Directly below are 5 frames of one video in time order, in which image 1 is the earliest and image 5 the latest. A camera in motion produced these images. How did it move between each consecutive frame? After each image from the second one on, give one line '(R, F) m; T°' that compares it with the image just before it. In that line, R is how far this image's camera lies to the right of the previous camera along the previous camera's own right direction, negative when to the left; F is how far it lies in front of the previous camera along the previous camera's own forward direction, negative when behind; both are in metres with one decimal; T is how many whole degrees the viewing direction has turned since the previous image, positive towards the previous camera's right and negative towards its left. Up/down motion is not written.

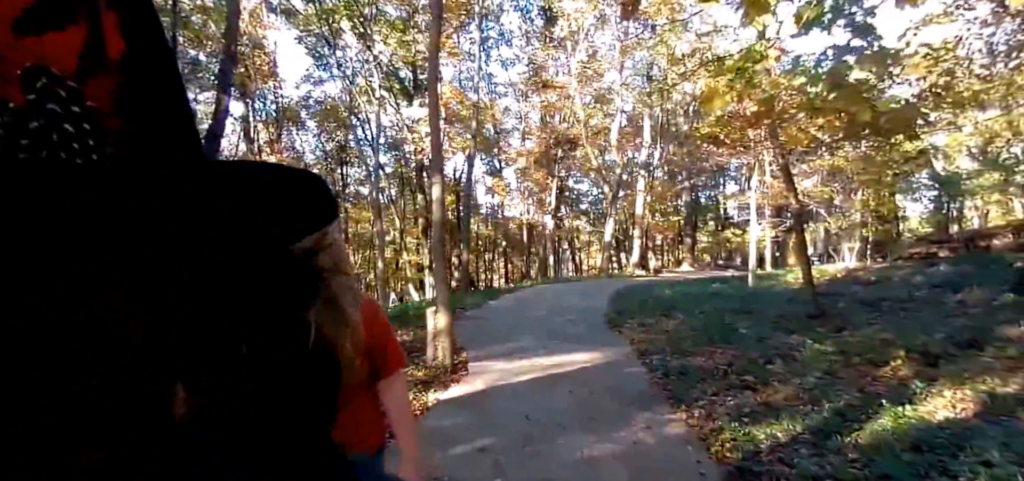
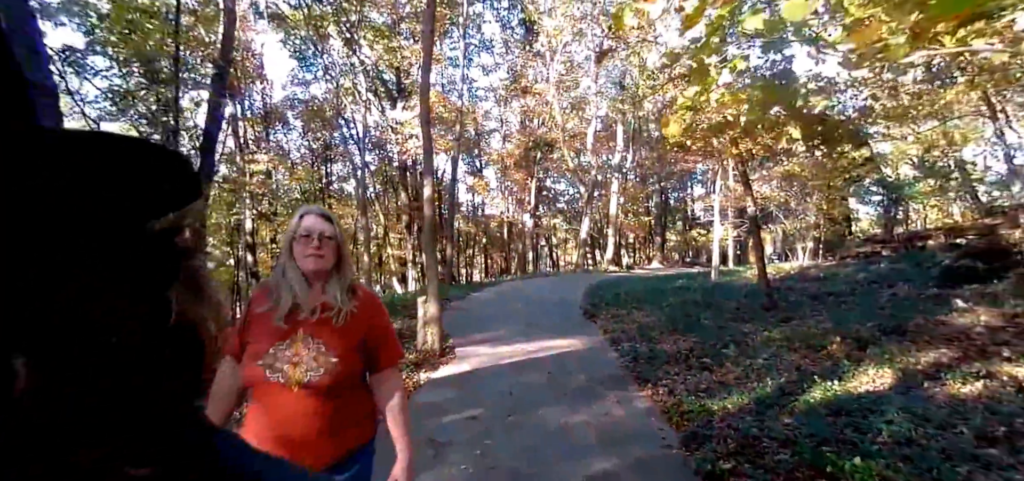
(-0.2, -0.9) m; +3°
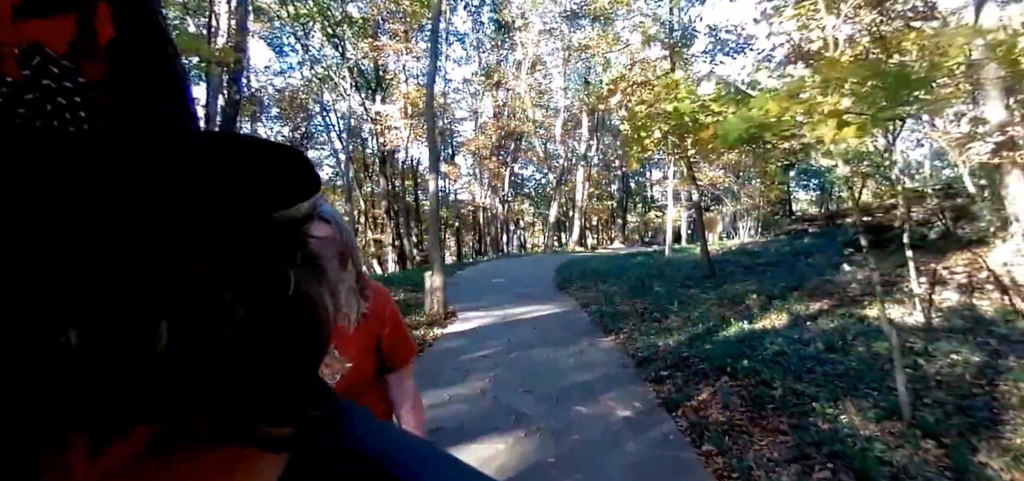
(-0.7, -2.4) m; +4°
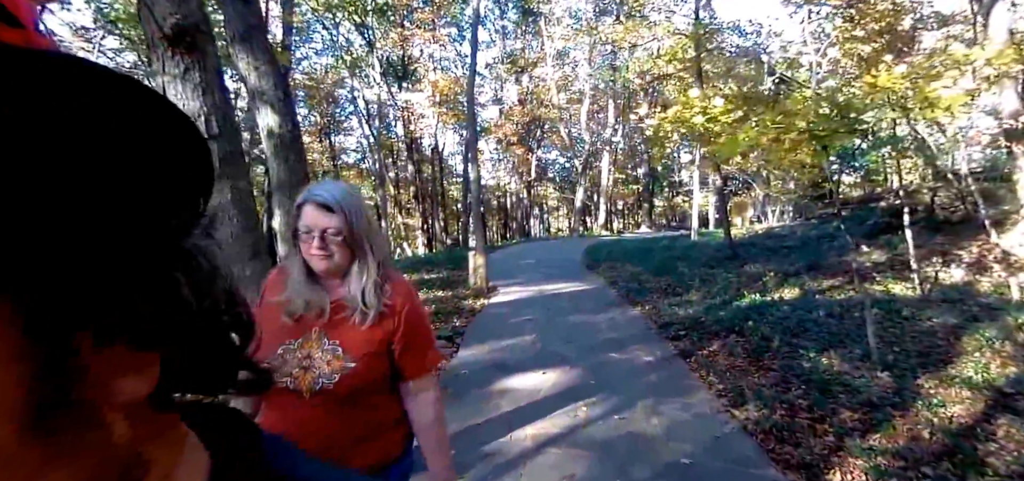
(-0.3, -1.6) m; -3°
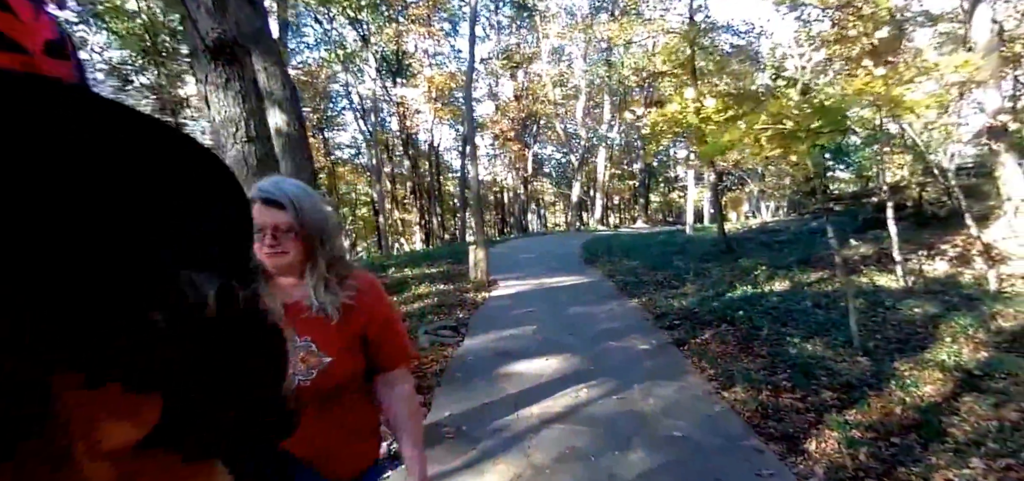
(-0.1, -0.4) m; +1°
